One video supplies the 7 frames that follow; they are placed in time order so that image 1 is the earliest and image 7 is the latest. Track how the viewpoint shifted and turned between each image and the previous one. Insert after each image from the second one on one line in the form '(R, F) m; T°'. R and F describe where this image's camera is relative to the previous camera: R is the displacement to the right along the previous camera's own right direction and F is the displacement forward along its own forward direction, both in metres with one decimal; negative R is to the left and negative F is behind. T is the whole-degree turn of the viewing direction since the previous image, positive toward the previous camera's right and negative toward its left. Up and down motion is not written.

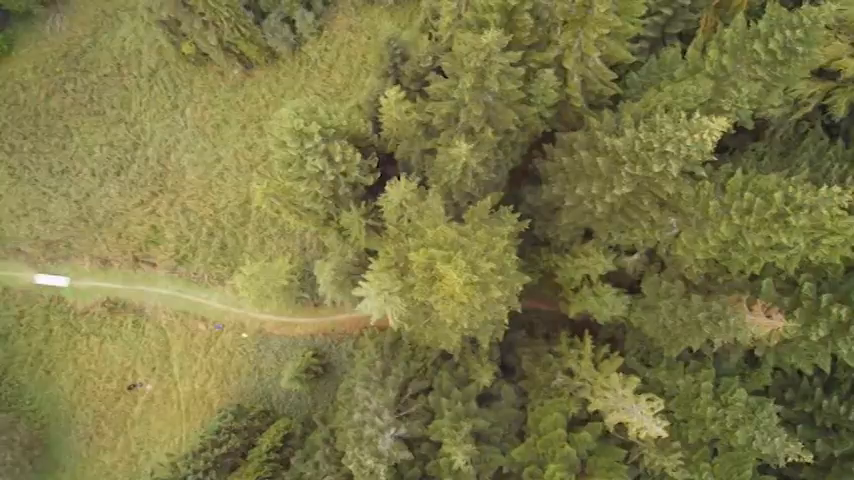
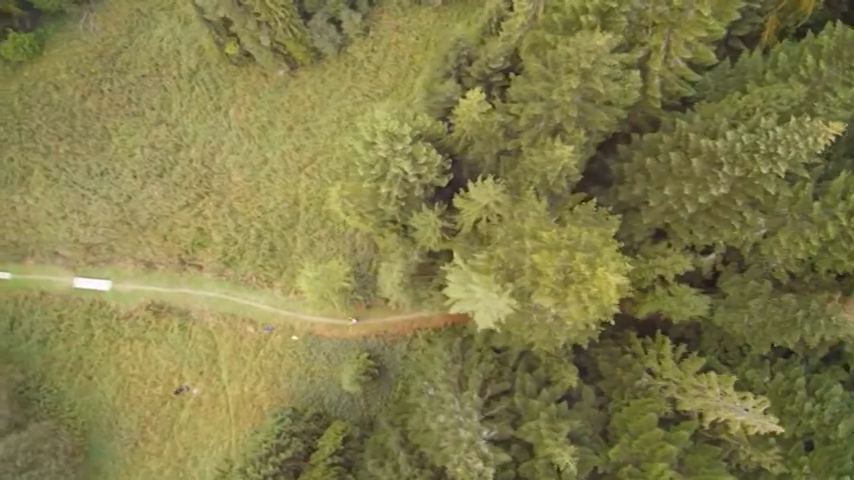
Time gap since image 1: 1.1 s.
(-4.4, +0.1) m; +1°
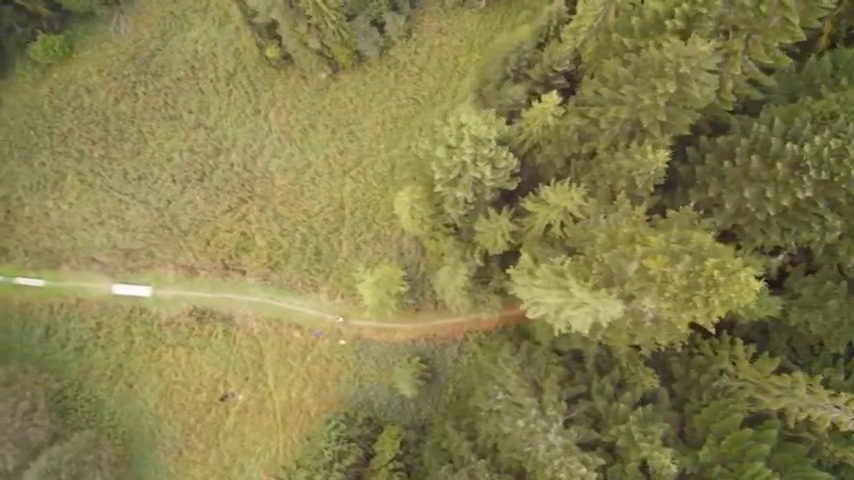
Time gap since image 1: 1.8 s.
(-4.2, +0.1) m; +1°
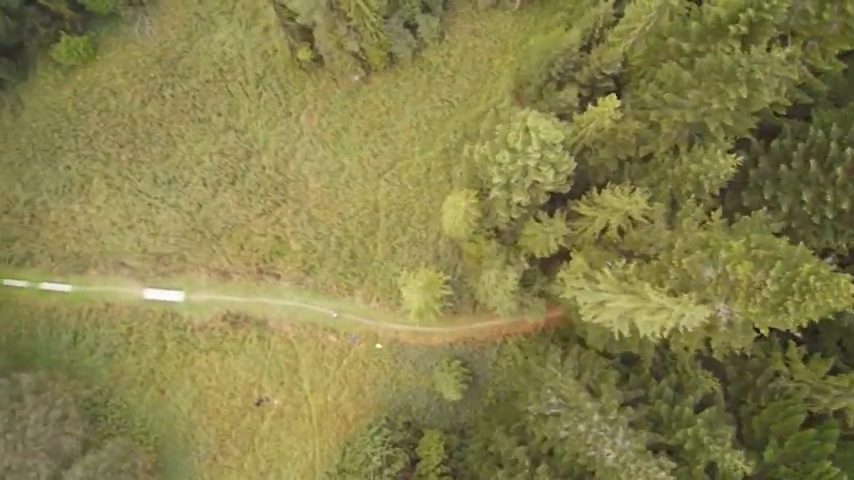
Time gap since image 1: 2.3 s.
(-3.2, +0.1) m; +1°
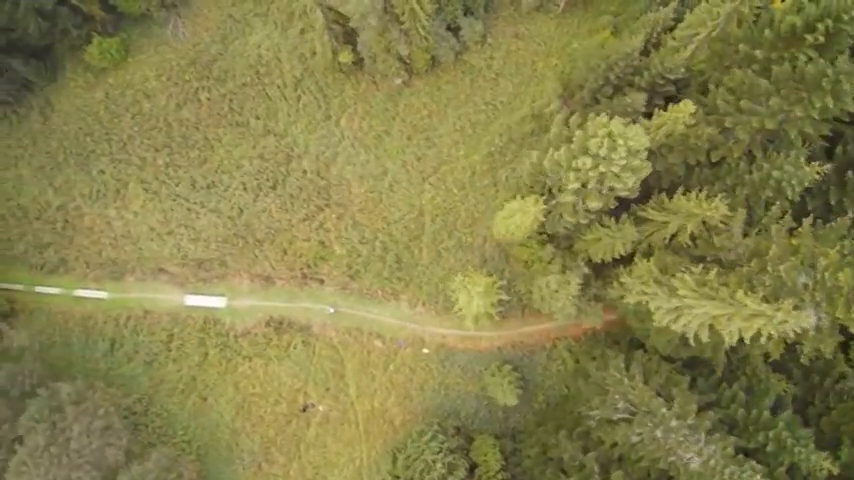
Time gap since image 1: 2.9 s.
(-4.0, +0.1) m; +1°
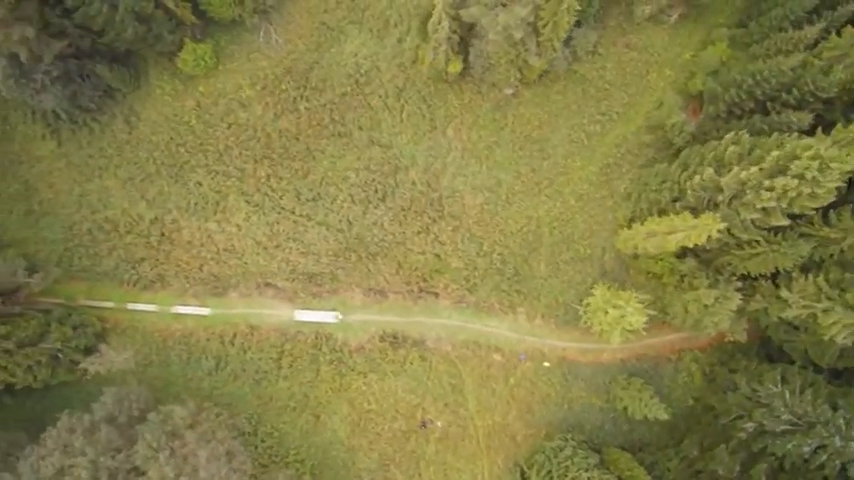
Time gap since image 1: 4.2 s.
(-9.8, +0.5) m; +1°
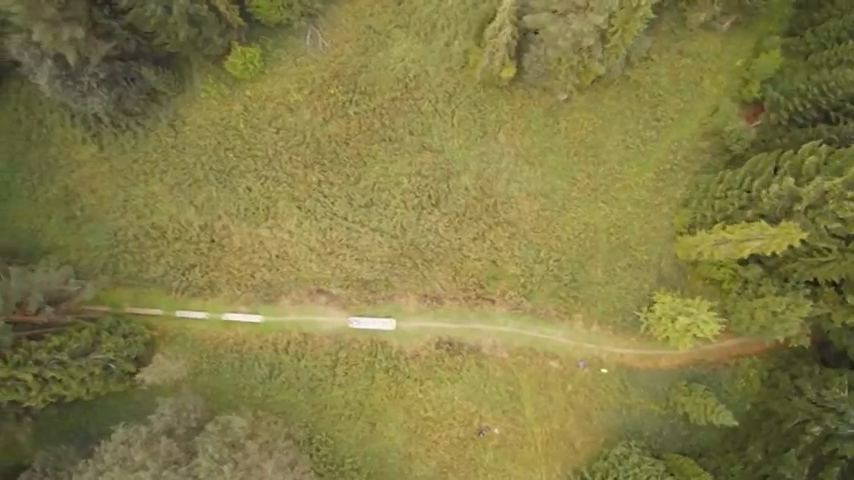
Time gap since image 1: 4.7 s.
(-4.6, +0.2) m; +1°
